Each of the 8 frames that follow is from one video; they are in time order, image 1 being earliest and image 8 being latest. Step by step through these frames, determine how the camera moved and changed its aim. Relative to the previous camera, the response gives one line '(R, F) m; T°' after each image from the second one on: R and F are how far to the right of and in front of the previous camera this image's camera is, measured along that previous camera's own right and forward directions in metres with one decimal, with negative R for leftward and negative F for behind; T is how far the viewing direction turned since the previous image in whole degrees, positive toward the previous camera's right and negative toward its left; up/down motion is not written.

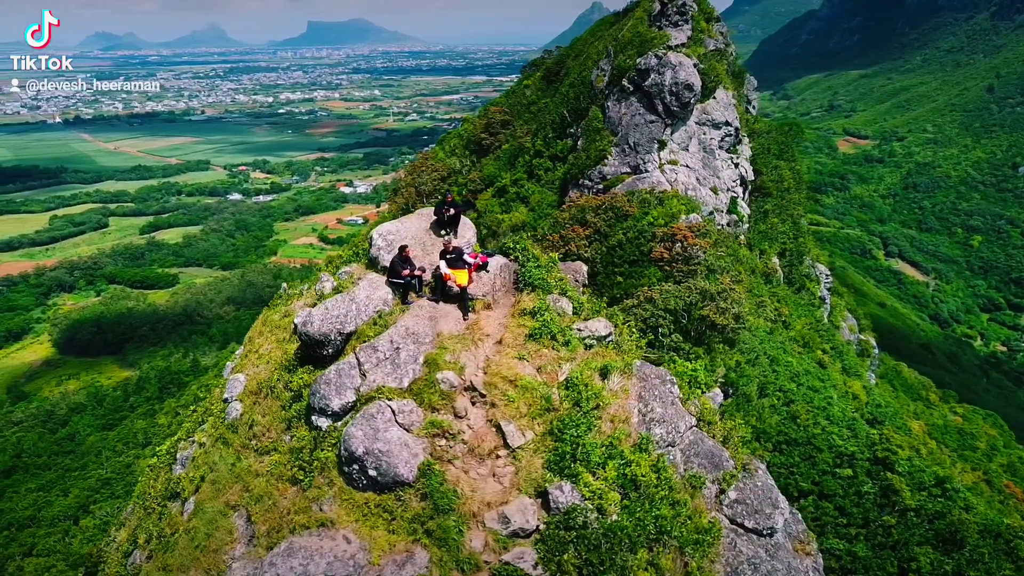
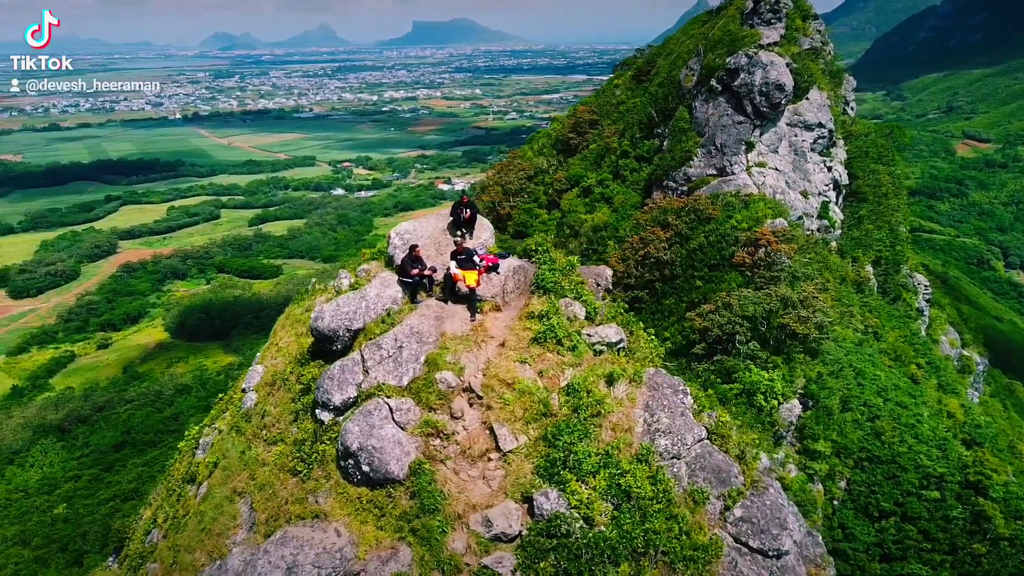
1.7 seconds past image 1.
(+1.4, +0.1) m; -7°
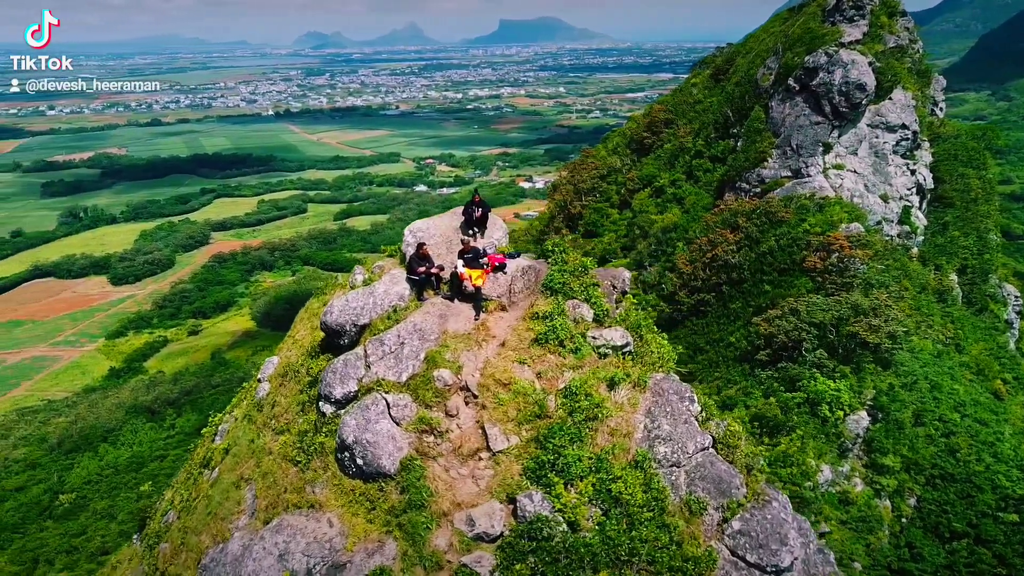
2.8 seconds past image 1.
(+1.2, +0.1) m; -6°
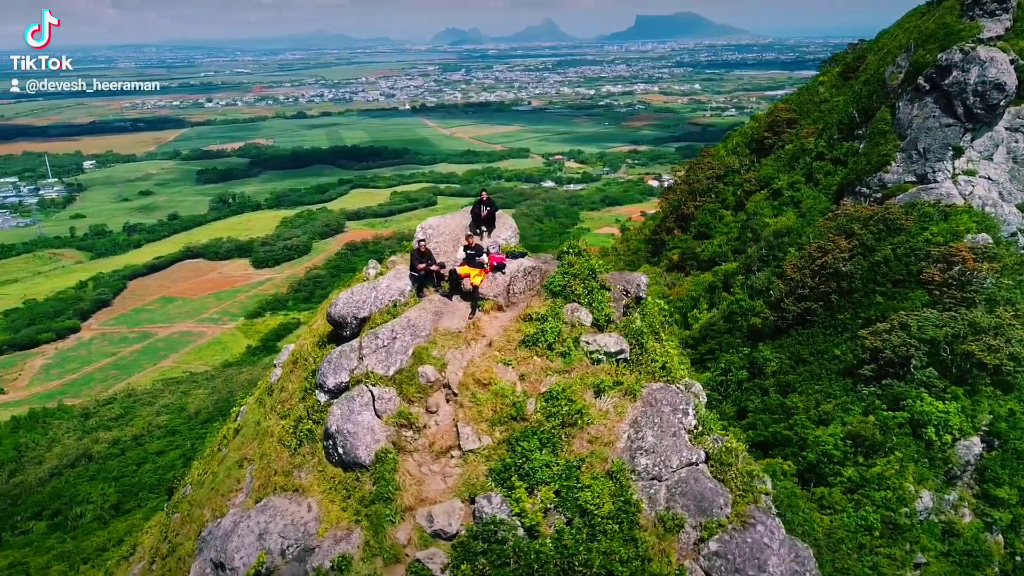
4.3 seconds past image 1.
(+2.0, +0.2) m; -9°
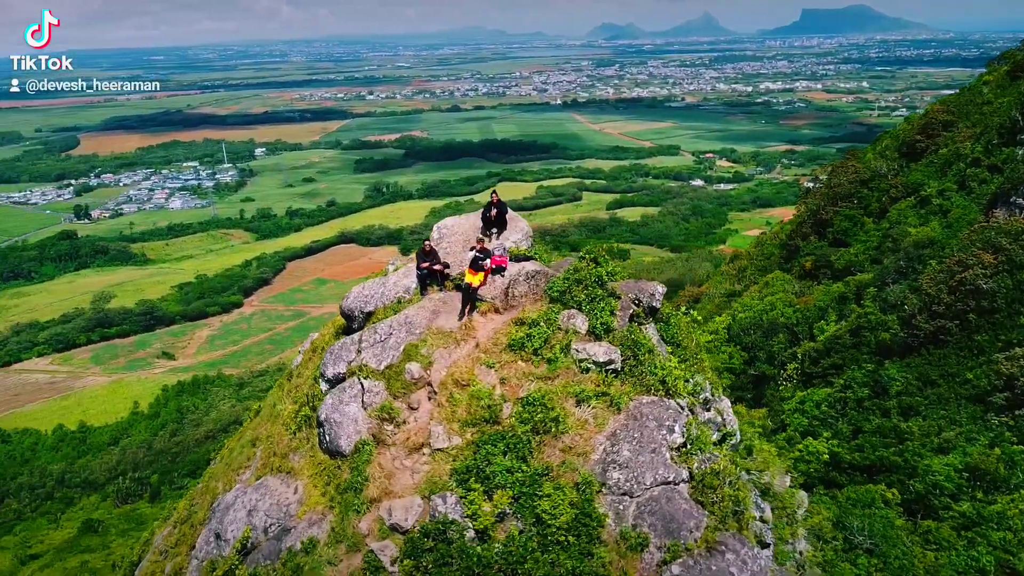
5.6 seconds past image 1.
(+2.3, +0.2) m; -10°
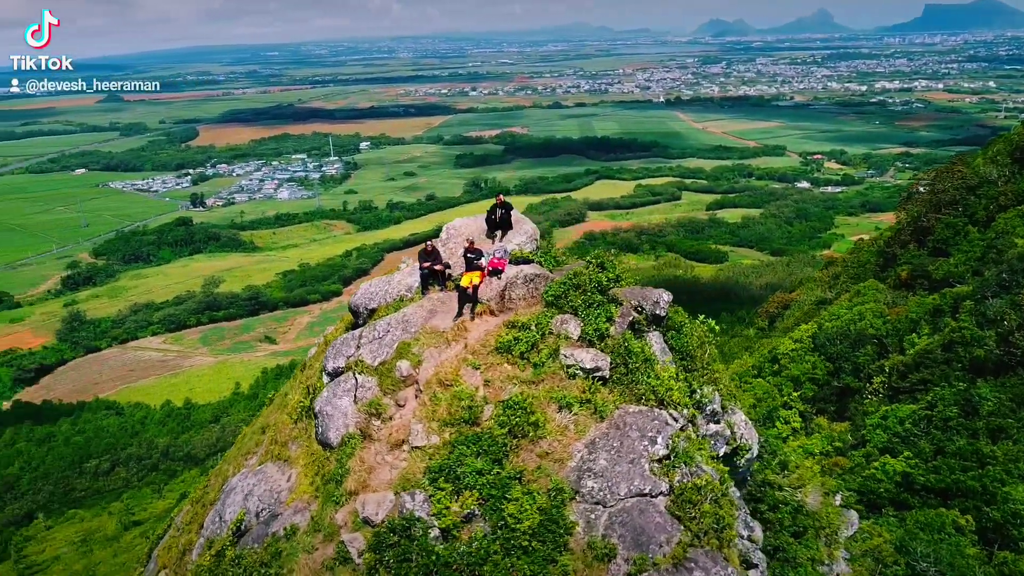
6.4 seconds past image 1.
(+1.6, +0.1) m; -7°
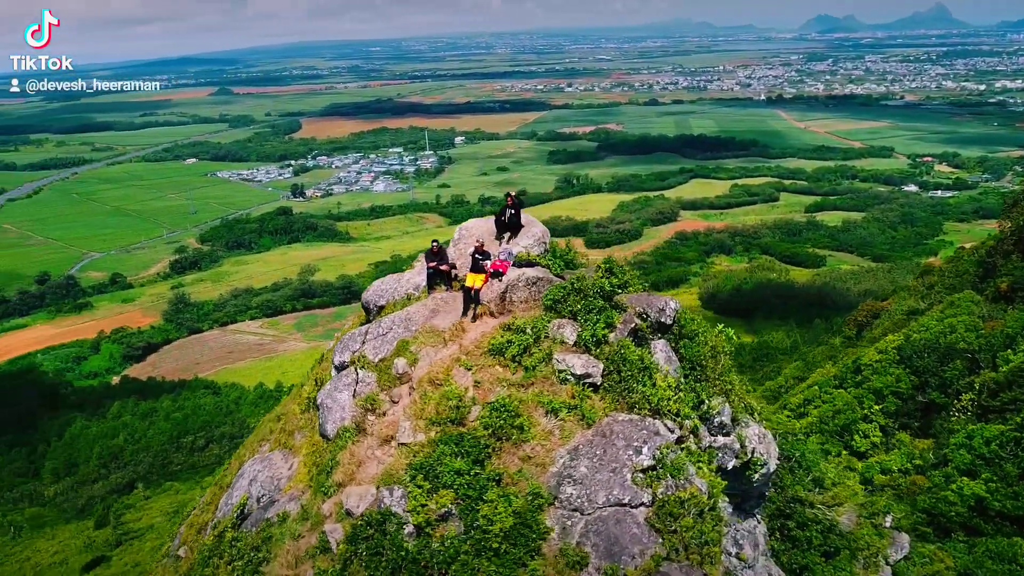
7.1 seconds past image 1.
(+1.5, 0.0) m; -6°
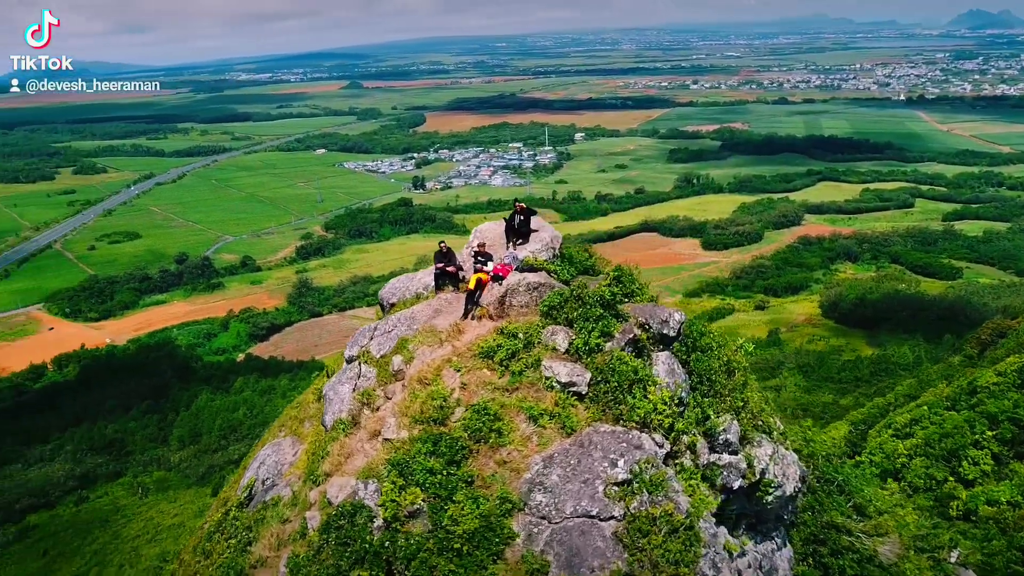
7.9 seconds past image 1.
(+1.9, +0.1) m; -8°
